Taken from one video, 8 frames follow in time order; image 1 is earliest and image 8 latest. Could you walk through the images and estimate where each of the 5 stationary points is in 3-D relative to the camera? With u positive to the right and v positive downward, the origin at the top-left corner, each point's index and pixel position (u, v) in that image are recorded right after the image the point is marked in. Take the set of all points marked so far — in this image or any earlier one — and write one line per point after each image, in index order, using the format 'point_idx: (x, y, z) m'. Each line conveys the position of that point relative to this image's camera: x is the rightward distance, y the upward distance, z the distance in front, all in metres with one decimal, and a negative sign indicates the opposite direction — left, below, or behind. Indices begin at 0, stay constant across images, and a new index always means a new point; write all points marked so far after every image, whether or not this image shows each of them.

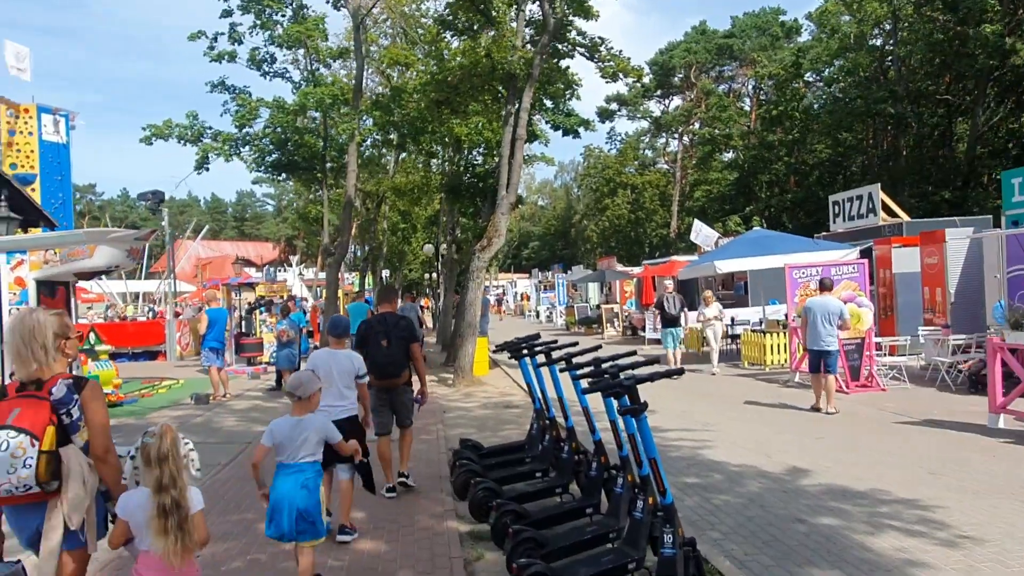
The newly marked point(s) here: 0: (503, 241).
0: (-0.2, +1.0, +15.2) m
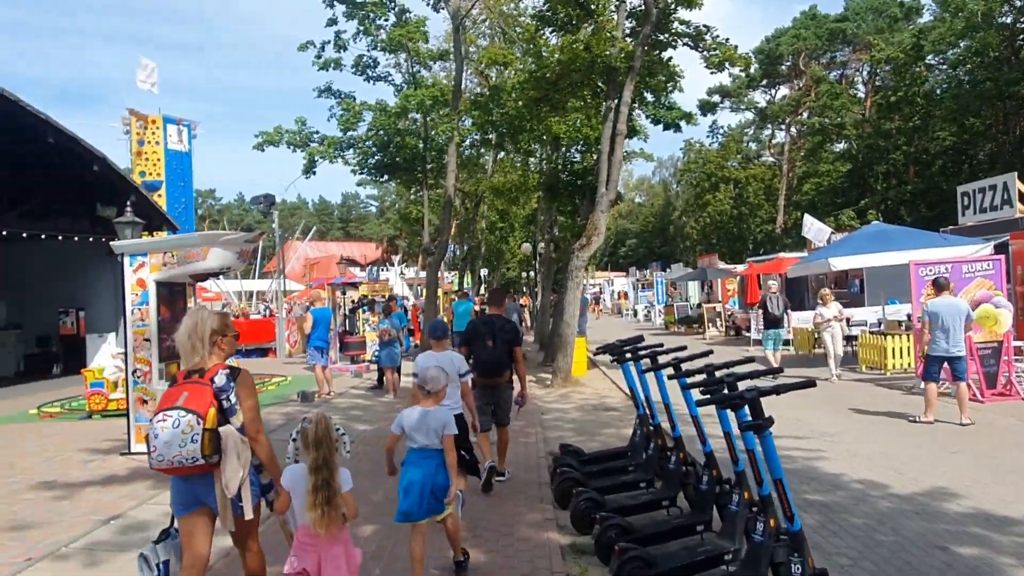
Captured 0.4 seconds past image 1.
0: (+1.8, +1.0, +14.8) m
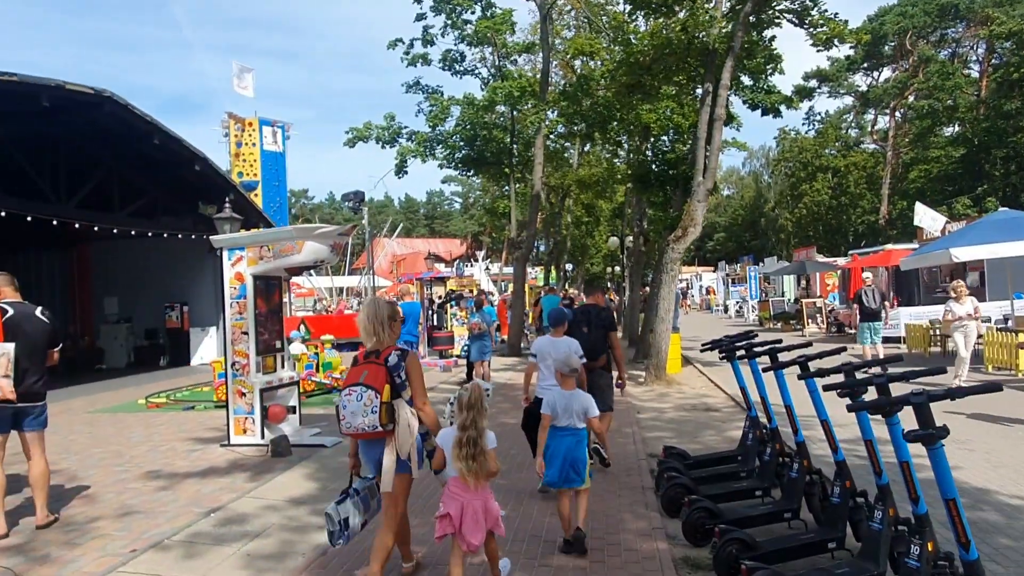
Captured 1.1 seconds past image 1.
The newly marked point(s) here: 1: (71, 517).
0: (+3.6, +1.1, +14.1) m
1: (-3.9, -2.0, +6.4) m
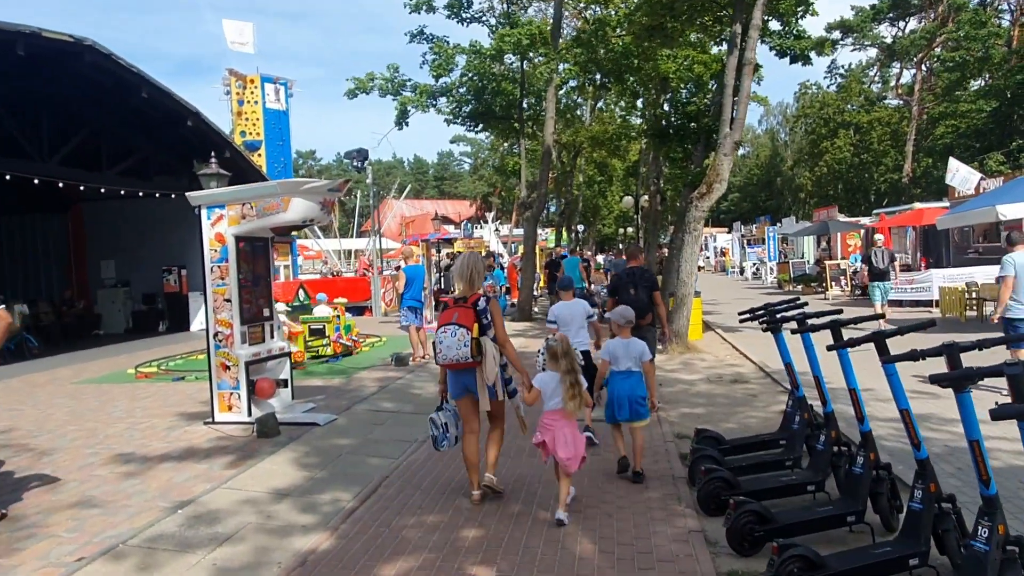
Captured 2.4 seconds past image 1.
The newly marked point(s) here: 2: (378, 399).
0: (+3.8, +1.8, +13.1) m
1: (-3.8, -1.7, +5.7) m
2: (-1.8, -1.5, +9.7) m
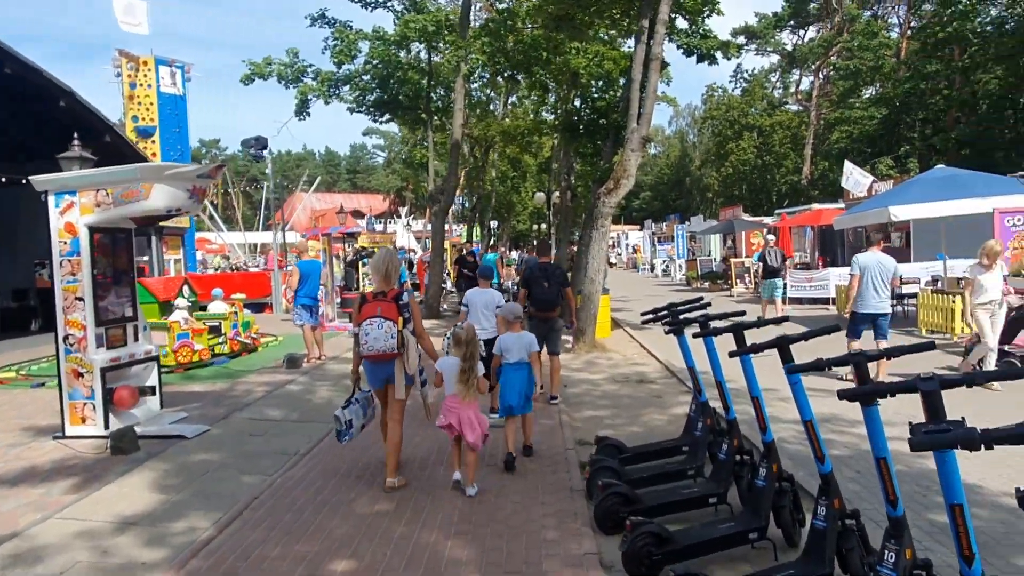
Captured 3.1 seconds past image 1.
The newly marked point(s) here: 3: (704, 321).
0: (+2.1, +1.8, +12.9) m
1: (-4.6, -1.7, +4.7) m
2: (-3.1, -1.4, +8.9) m
3: (+1.4, -0.2, +5.2) m
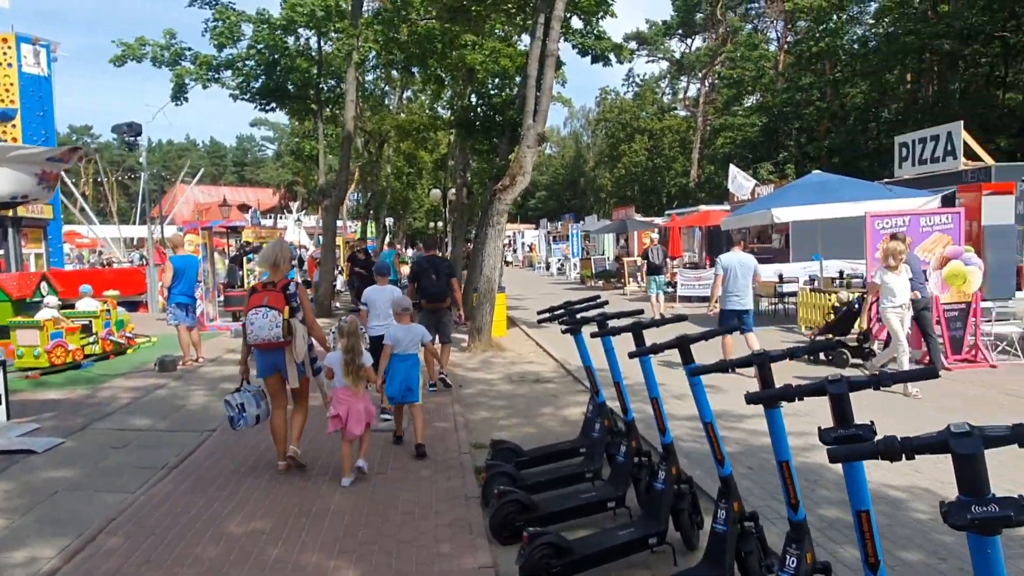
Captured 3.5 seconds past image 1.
0: (+0.3, +1.9, +12.8) m
1: (-5.2, -1.7, +3.7) m
2: (-4.3, -1.4, +8.1) m
3: (+0.6, -0.2, +5.1) m
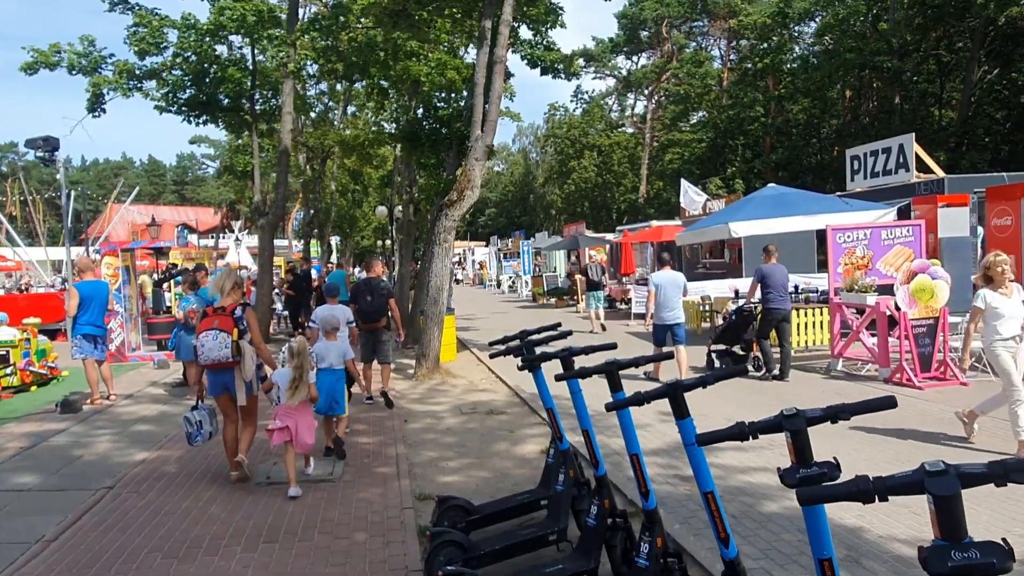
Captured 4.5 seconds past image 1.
0: (-0.6, +1.5, +12.0) m
1: (-5.4, -1.9, +2.5) m
2: (-4.8, -1.7, +6.9) m
3: (+0.3, -0.4, +4.3) m
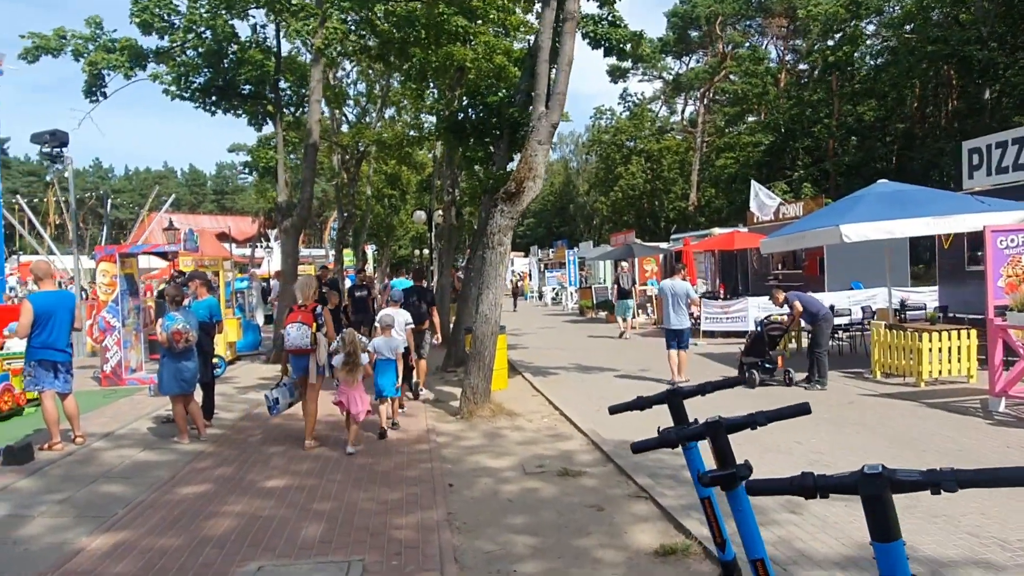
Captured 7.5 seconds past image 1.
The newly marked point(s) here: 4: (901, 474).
0: (+0.4, +1.3, +9.7) m
1: (-5.0, -1.9, +0.4) m
2: (-4.1, -1.8, +4.8) m
3: (+0.8, -0.5, +1.9) m
4: (+0.9, -0.5, +1.9) m
